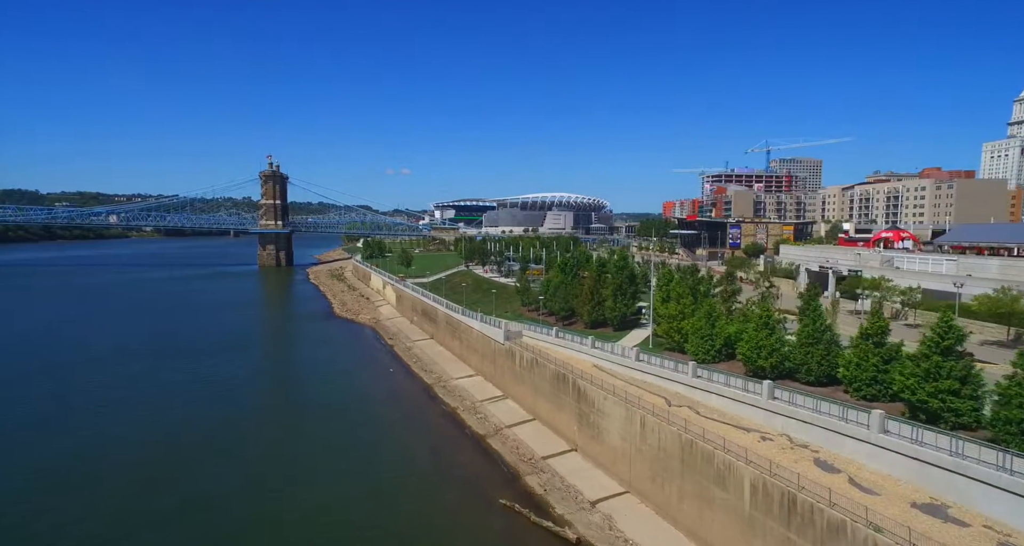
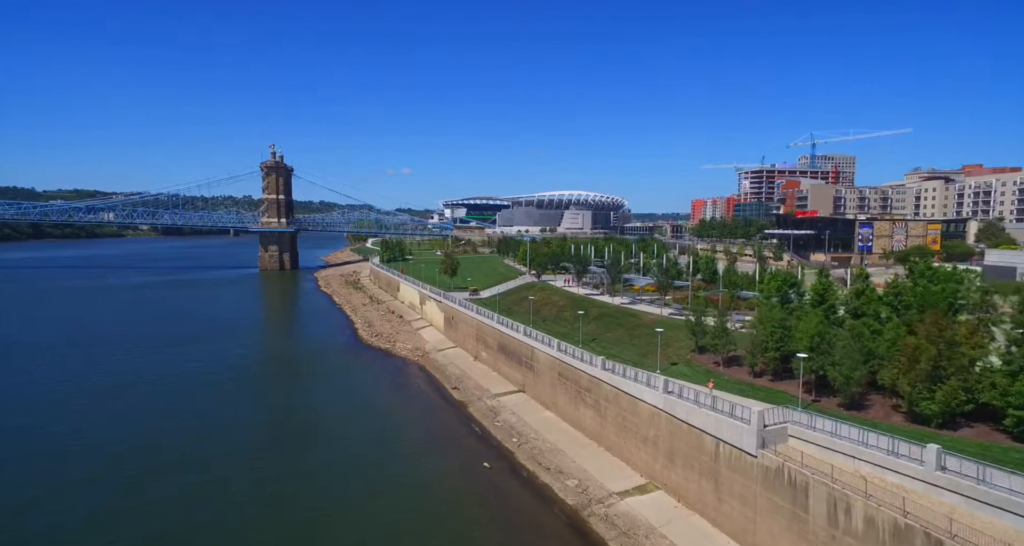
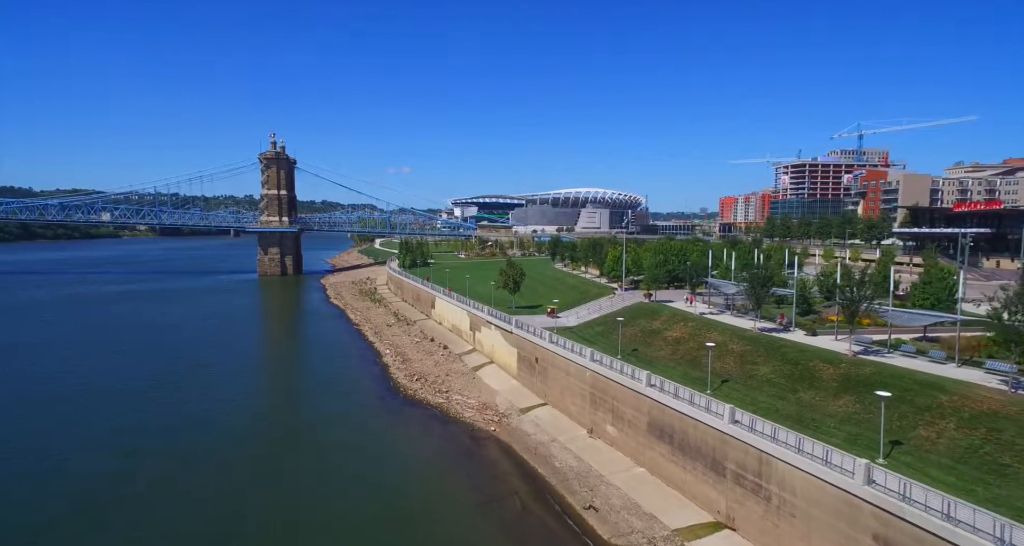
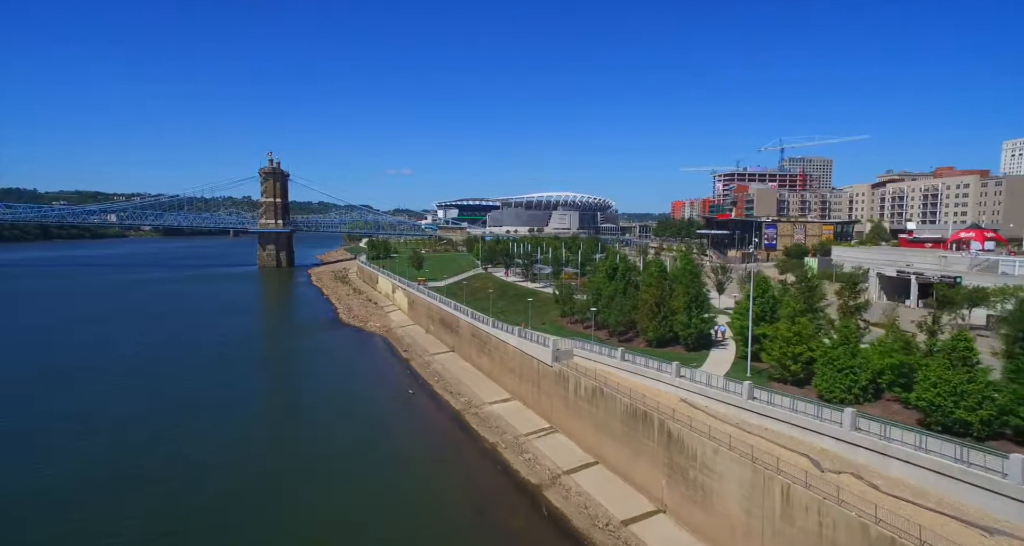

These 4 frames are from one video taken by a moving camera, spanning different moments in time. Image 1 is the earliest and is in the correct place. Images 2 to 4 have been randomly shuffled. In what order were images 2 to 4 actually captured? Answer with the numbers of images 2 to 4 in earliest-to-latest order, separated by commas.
4, 2, 3
